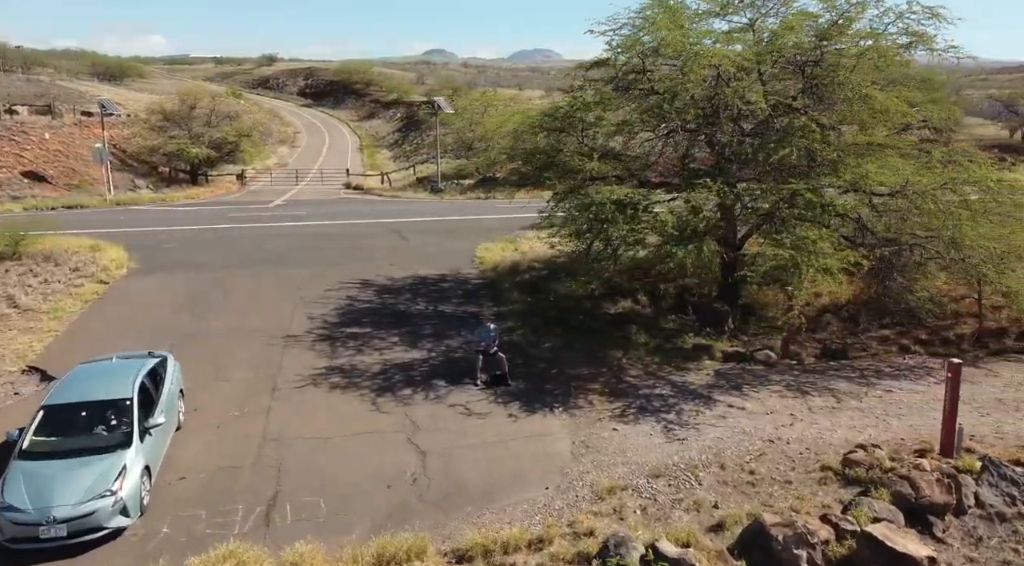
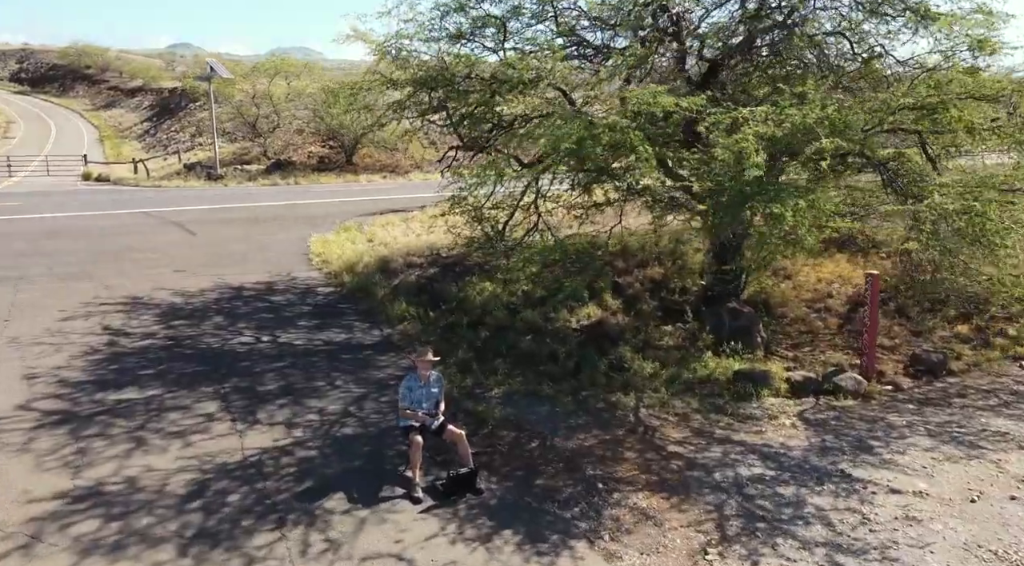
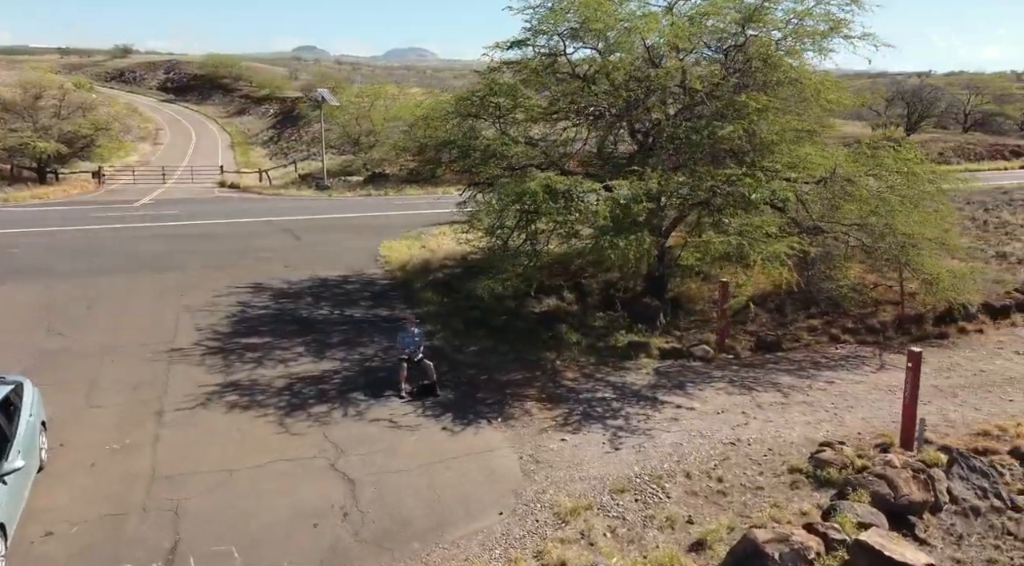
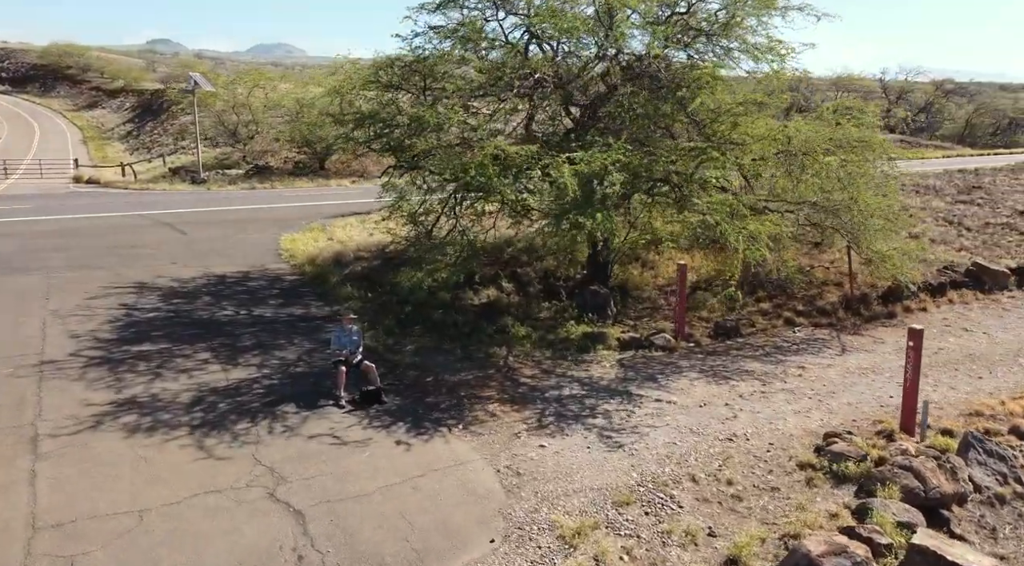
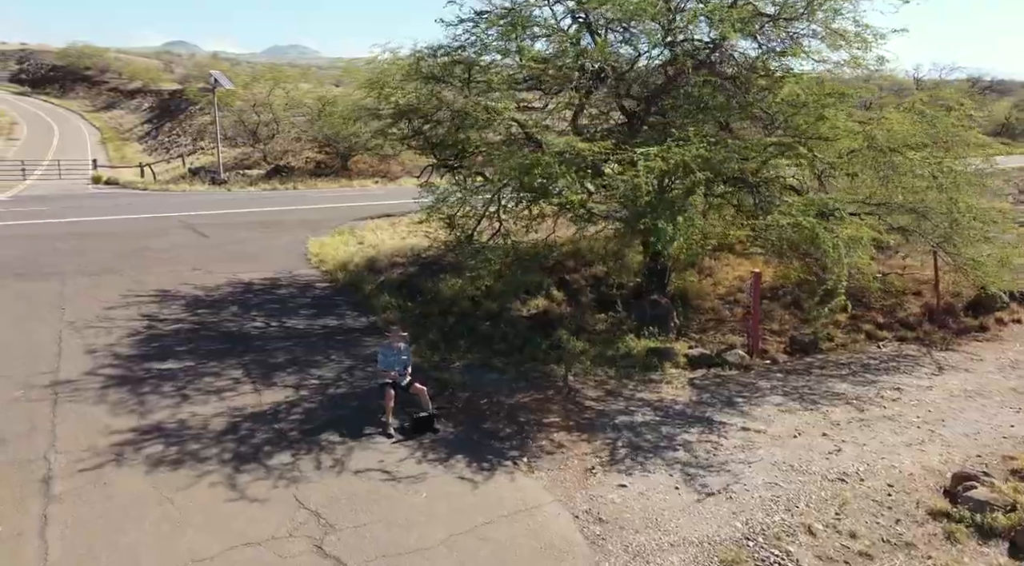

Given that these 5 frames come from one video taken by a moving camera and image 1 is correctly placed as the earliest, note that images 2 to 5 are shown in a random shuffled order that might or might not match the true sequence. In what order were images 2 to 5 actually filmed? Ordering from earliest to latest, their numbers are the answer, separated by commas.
3, 4, 5, 2
